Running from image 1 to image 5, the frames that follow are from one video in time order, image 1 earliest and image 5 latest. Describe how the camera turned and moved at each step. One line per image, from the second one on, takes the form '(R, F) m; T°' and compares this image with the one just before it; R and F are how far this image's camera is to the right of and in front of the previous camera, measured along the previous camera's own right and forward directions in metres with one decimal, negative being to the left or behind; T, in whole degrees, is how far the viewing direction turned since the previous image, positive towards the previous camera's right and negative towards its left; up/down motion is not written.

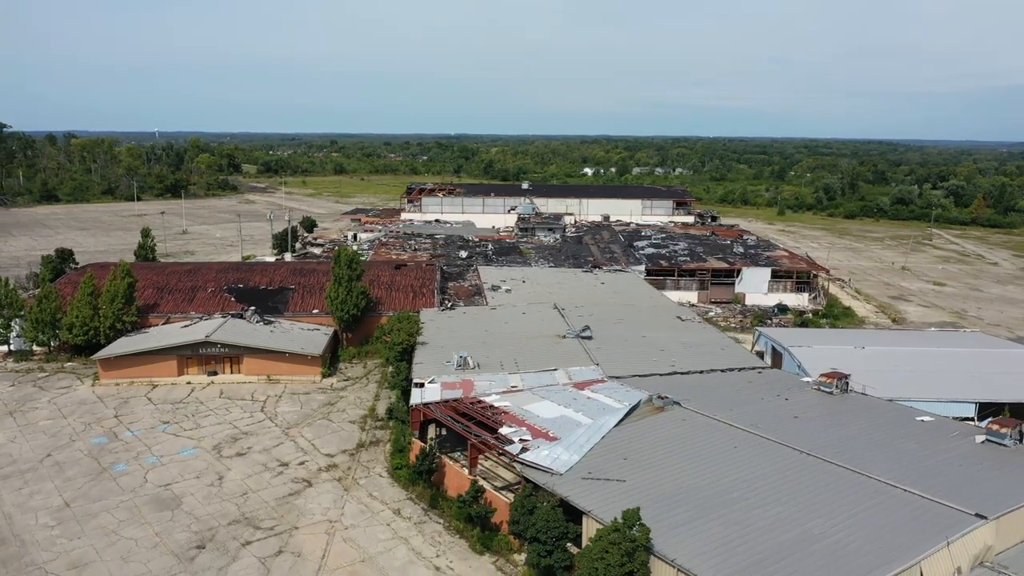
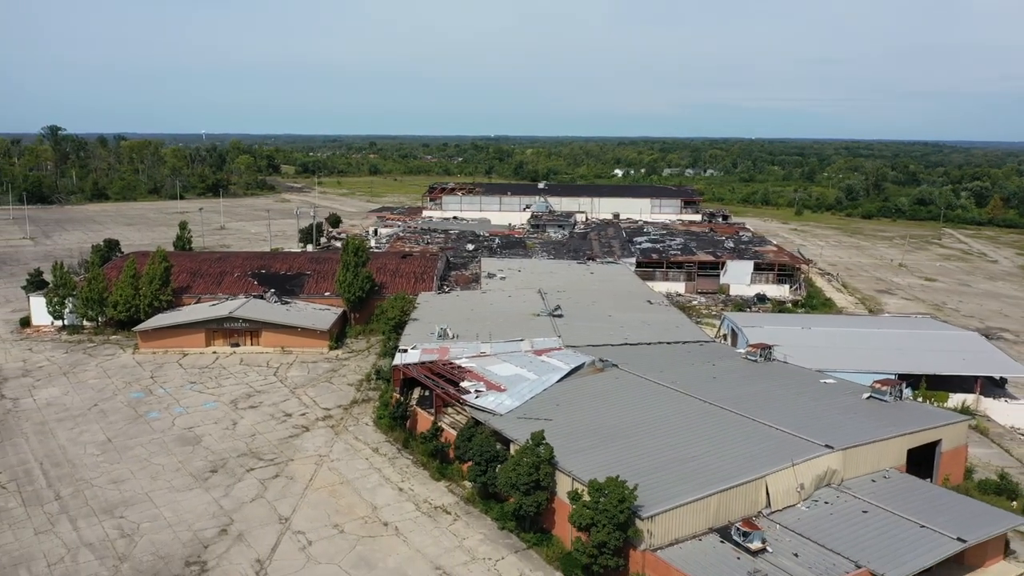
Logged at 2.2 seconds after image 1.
(+1.1, -1.9) m; -3°
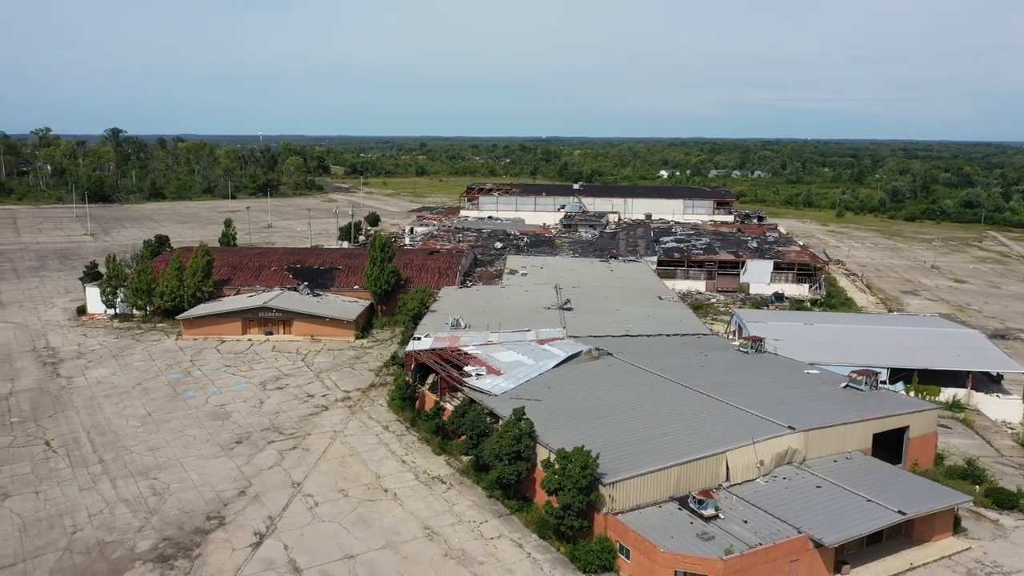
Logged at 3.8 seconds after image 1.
(+0.8, -0.9) m; -3°
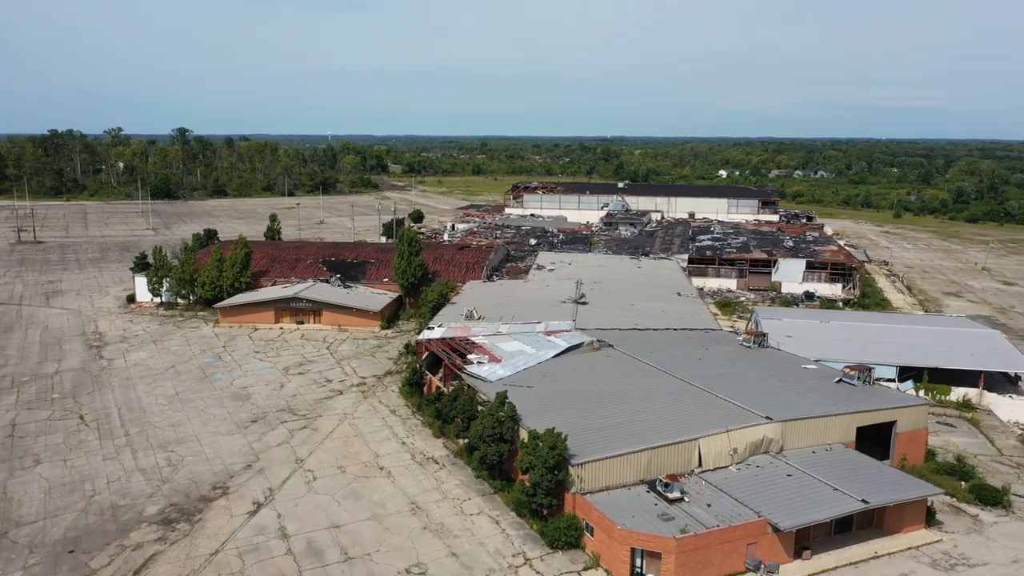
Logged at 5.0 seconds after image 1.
(+1.0, -0.4) m; -4°
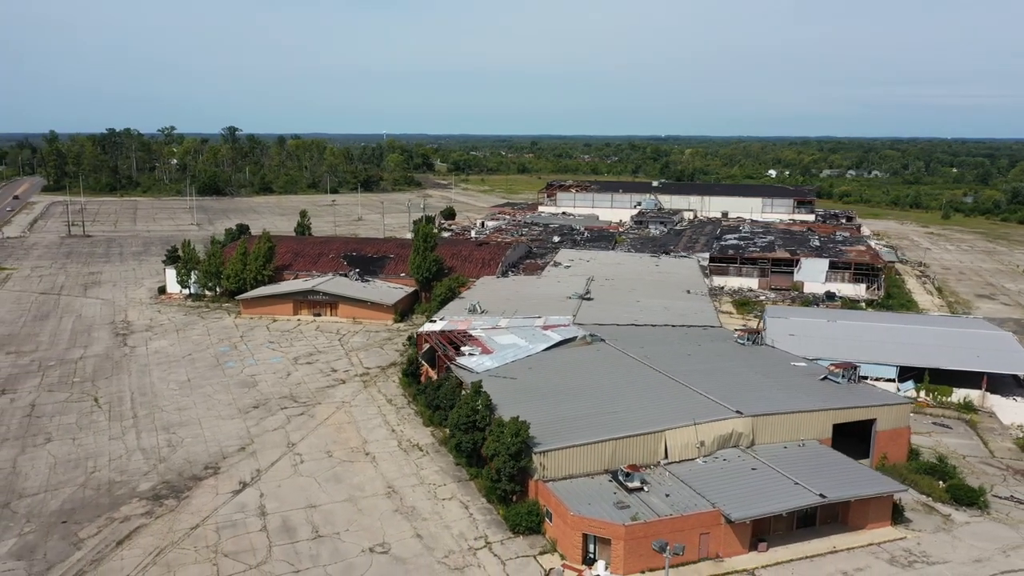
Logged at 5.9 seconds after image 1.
(+1.0, -0.3) m; -4°
